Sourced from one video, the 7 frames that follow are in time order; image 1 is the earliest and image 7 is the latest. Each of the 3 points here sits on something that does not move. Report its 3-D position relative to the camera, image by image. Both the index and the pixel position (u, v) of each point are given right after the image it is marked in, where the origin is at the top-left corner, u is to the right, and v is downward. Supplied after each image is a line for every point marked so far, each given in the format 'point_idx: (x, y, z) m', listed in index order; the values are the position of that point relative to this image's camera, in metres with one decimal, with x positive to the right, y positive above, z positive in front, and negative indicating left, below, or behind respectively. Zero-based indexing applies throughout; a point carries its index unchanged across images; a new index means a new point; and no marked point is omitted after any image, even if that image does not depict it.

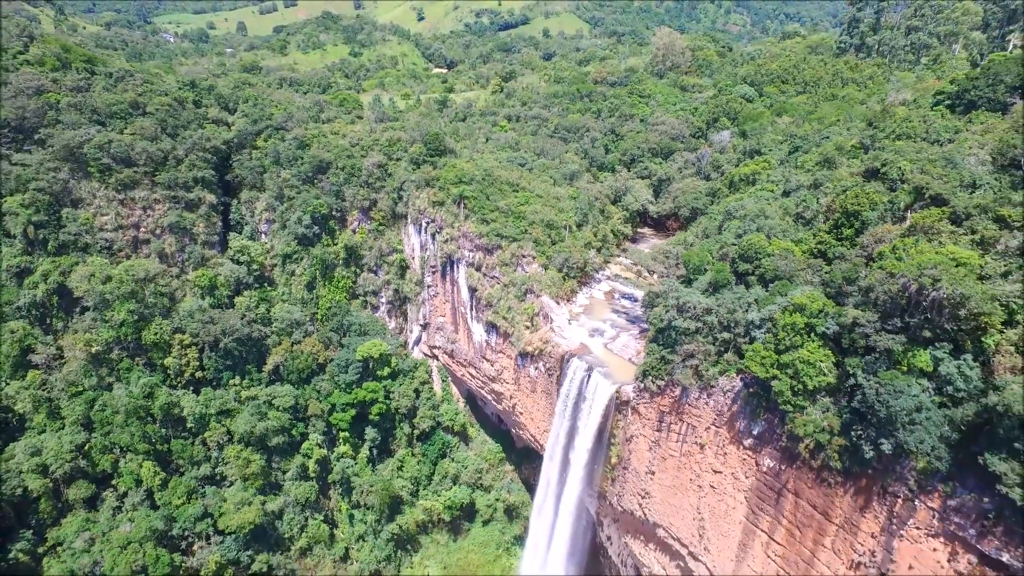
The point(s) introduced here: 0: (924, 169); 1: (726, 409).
0: (+13.1, +3.8, +16.2) m
1: (+6.8, -3.8, +16.1) m
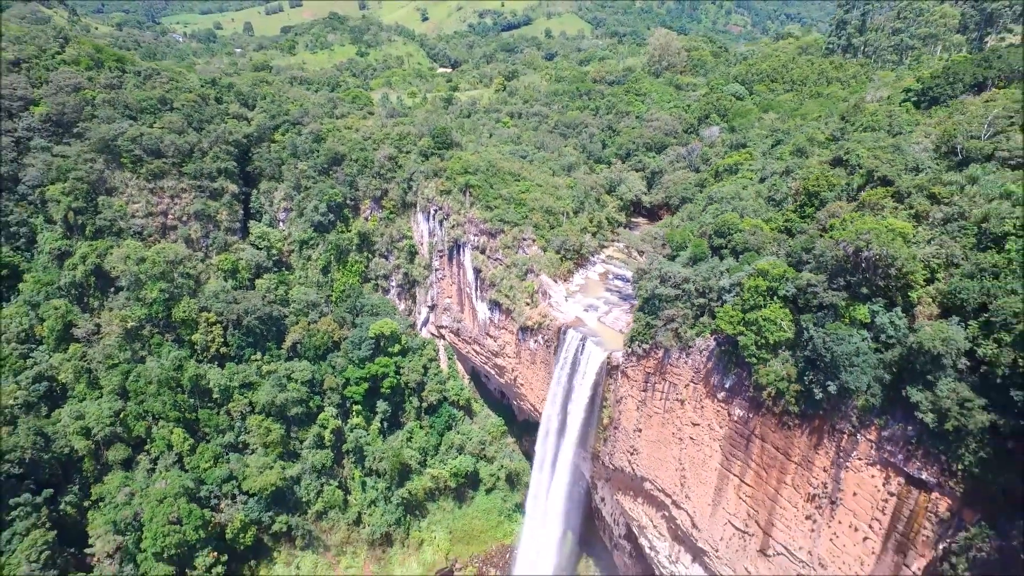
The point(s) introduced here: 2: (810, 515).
0: (+13.1, +4.8, +18.3) m
1: (+6.8, -2.8, +18.3) m
2: (+9.4, -7.2, +15.9) m
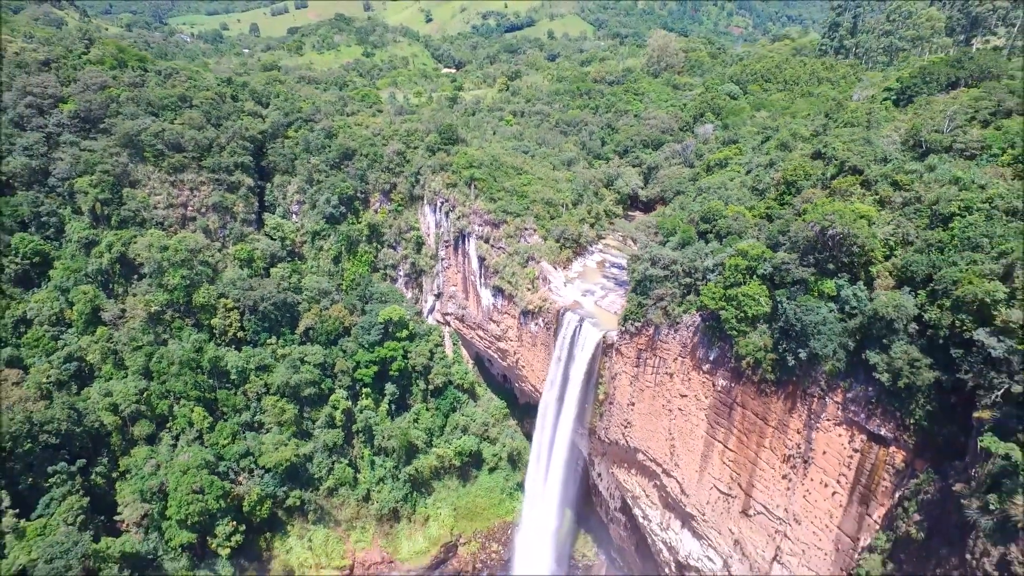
0: (+13.2, +5.5, +19.9) m
1: (+6.9, -2.0, +19.9) m
2: (+9.5, -6.5, +17.5) m
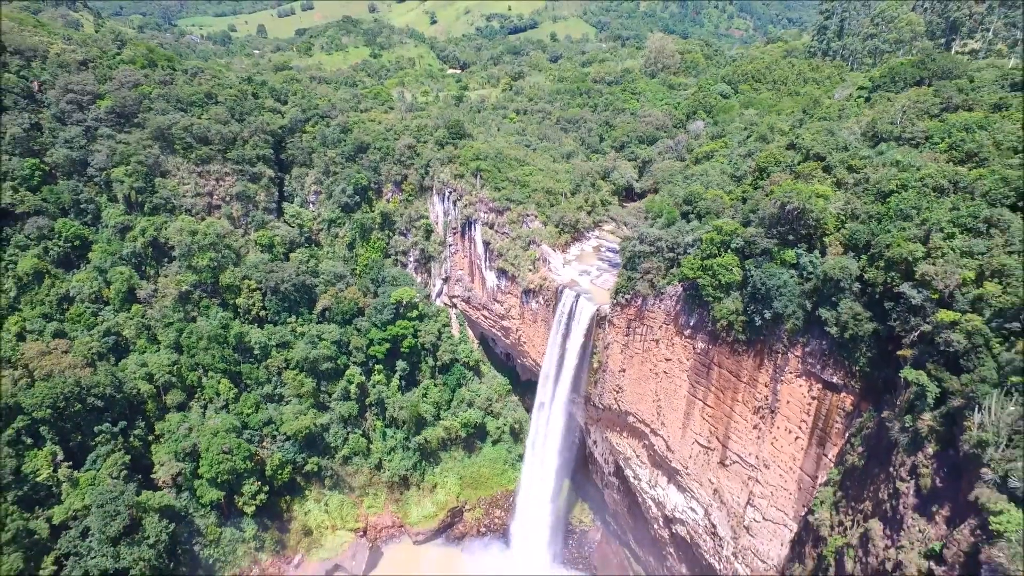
0: (+13.4, +6.6, +22.4) m
1: (+7.0, -0.9, +22.3) m
2: (+9.6, -5.4, +19.9) m
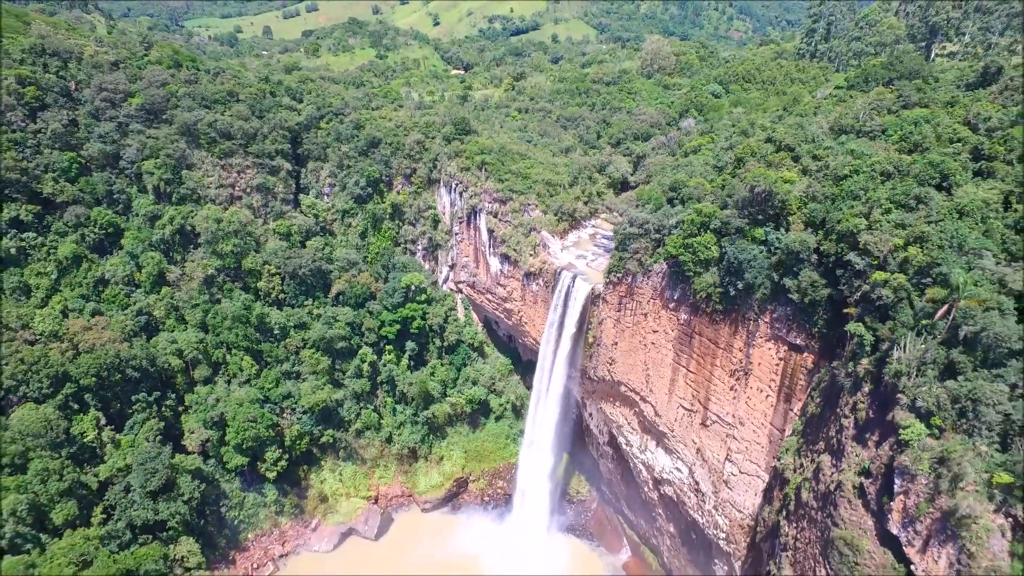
0: (+13.5, +7.7, +24.9) m
1: (+7.2, +0.1, +24.8) m
2: (+9.7, -4.3, +22.4) m
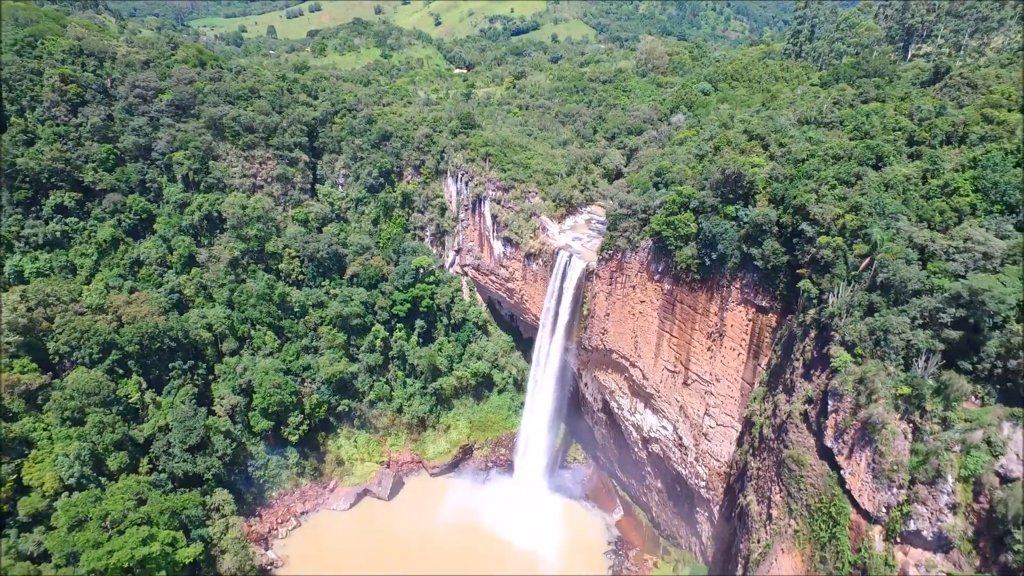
0: (+13.7, +9.0, +27.9) m
1: (+7.3, +1.5, +27.9) m
2: (+9.8, -2.9, +25.4) m
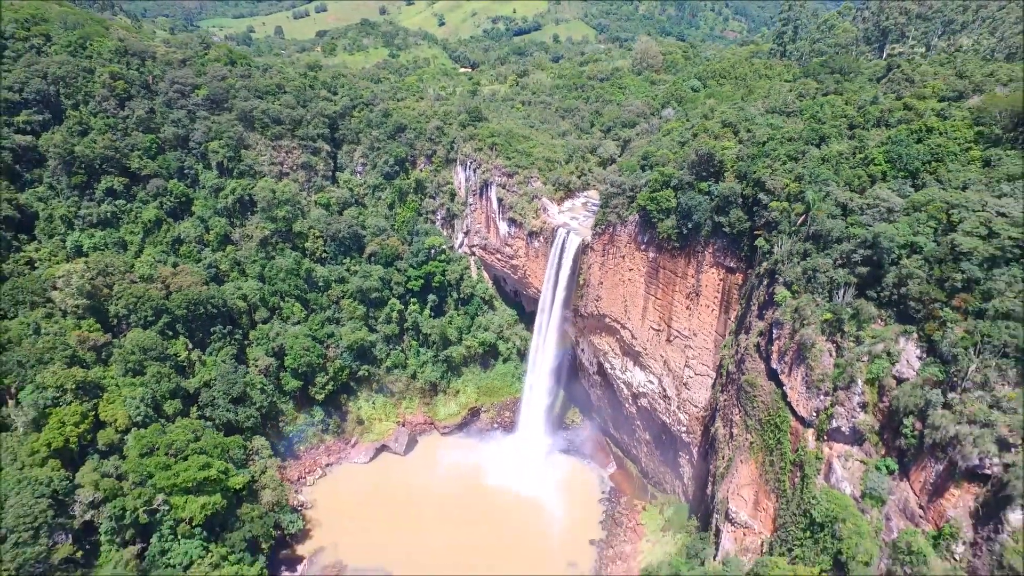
0: (+14.0, +11.0, +32.0) m
1: (+7.6, +3.5, +32.0) m
2: (+10.1, -1.0, +29.5) m
